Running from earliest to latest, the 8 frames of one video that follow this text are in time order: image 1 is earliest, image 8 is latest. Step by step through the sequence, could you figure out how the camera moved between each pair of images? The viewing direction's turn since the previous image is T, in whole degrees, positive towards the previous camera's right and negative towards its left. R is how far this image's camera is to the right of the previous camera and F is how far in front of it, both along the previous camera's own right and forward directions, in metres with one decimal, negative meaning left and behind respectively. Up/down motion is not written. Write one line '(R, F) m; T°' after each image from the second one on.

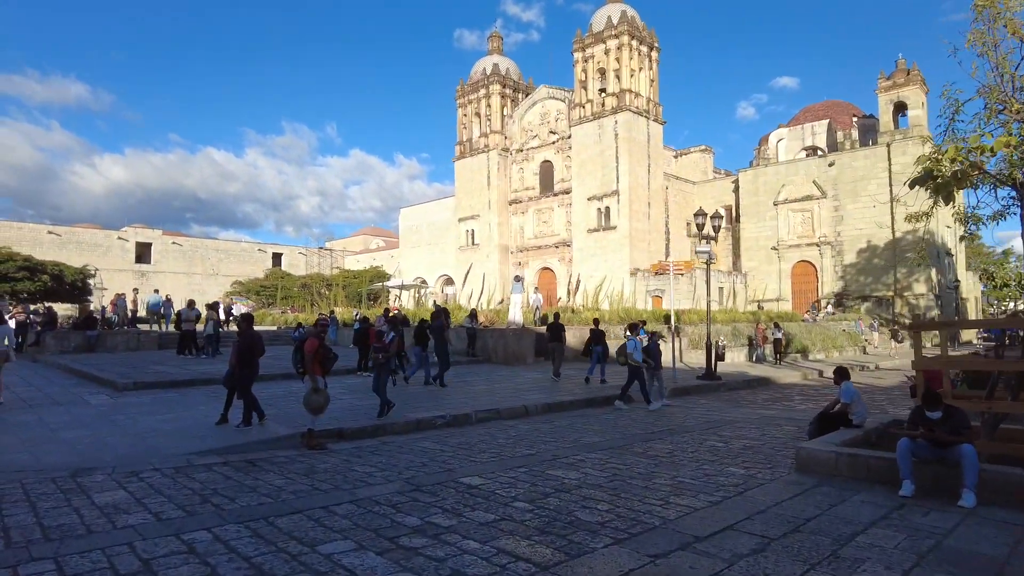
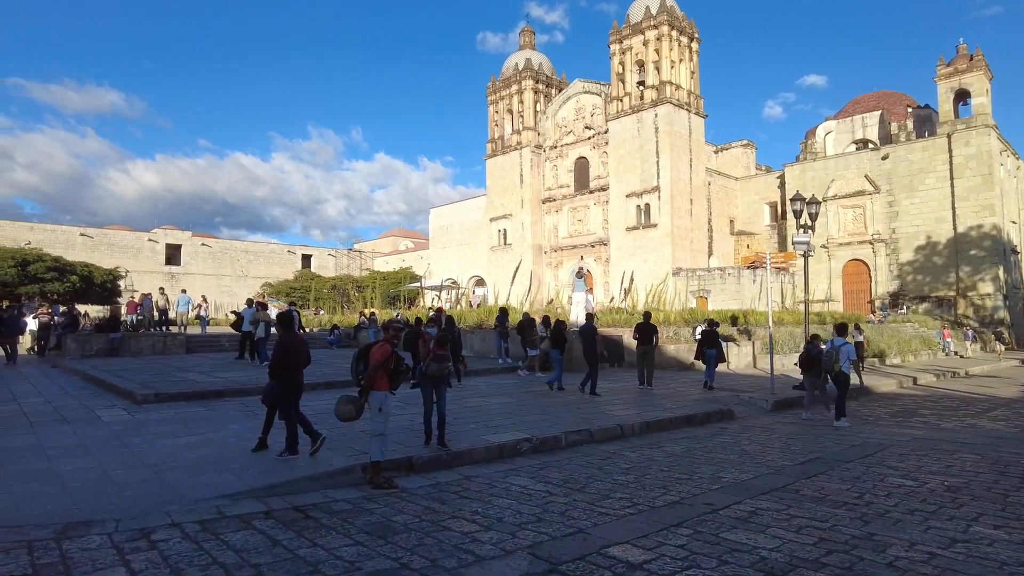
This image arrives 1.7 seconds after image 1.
(-0.9, +1.9) m; -2°
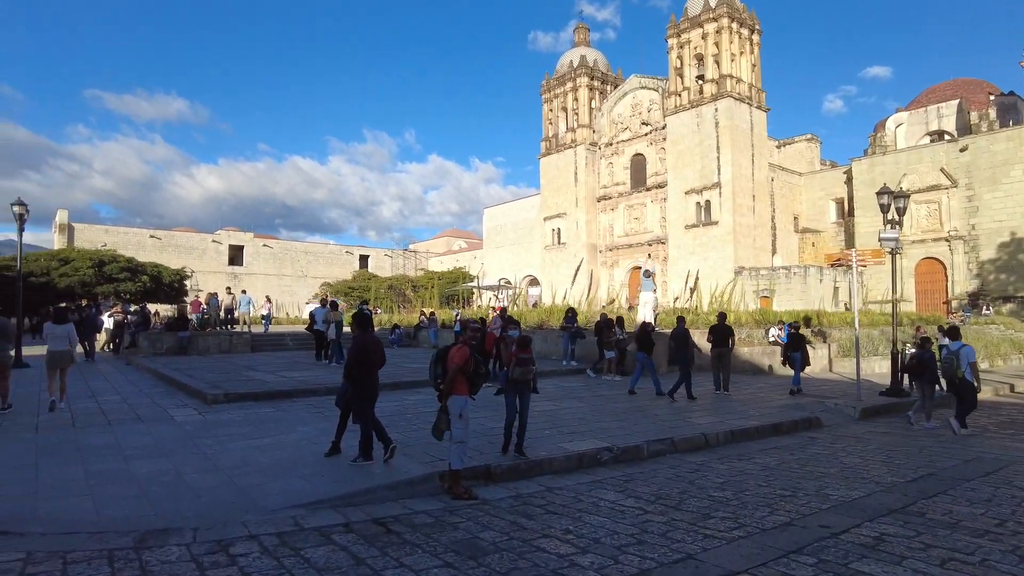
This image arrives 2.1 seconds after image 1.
(-0.3, +0.4) m; -4°
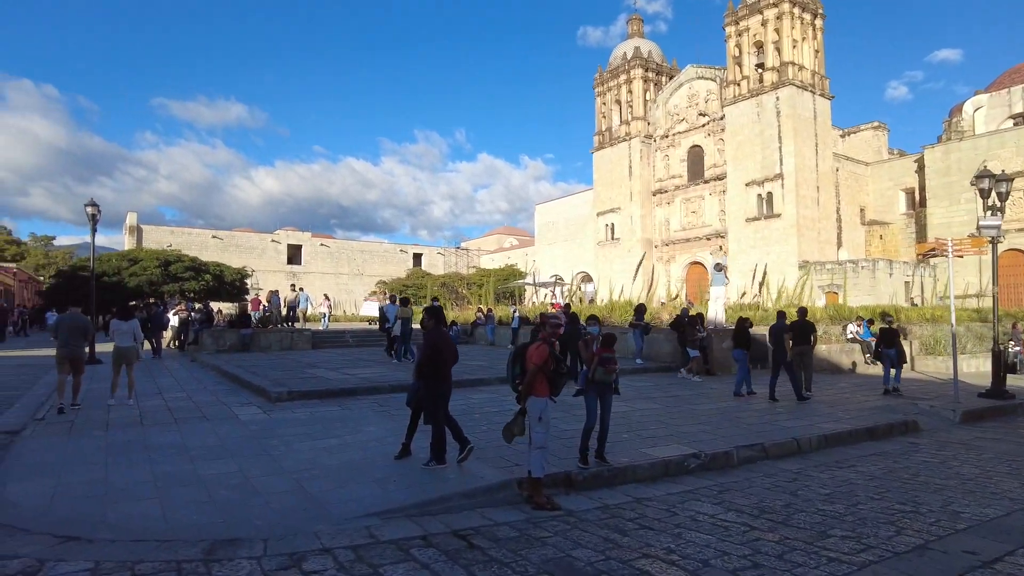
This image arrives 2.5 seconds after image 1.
(-0.3, +0.5) m; -4°
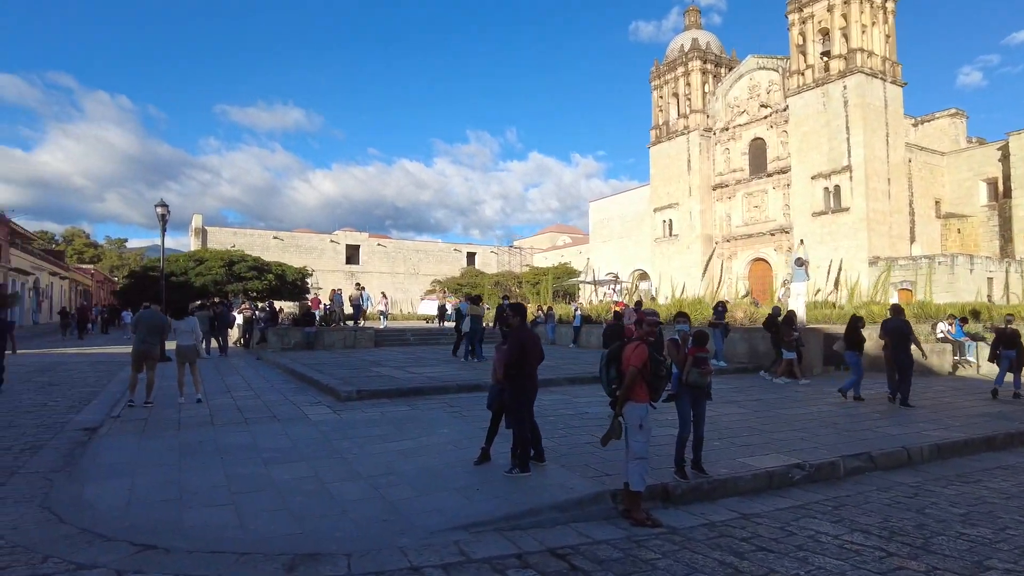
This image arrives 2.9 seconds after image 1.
(-0.3, +0.4) m; -4°
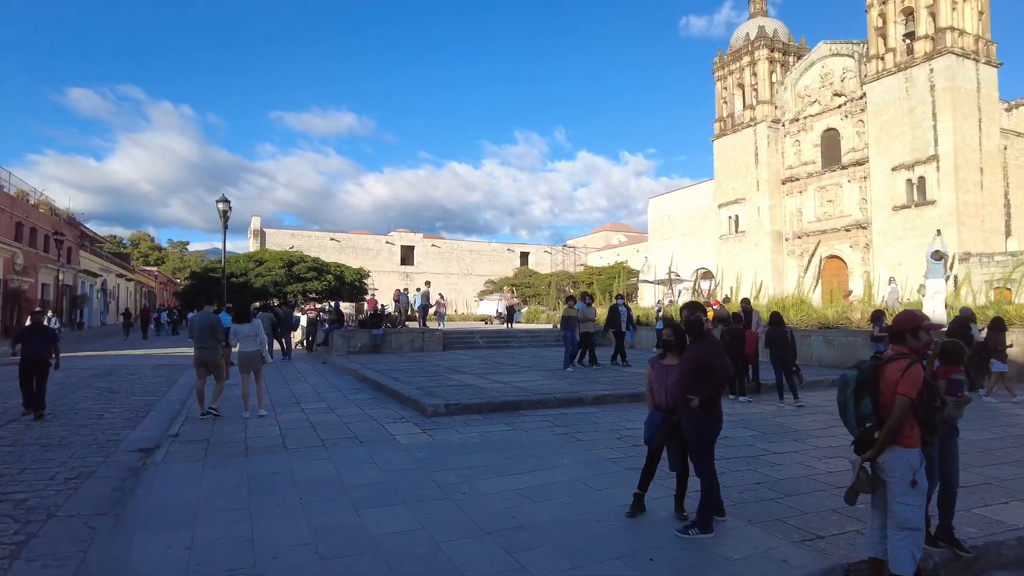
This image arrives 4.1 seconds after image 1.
(-0.8, +1.4) m; -4°
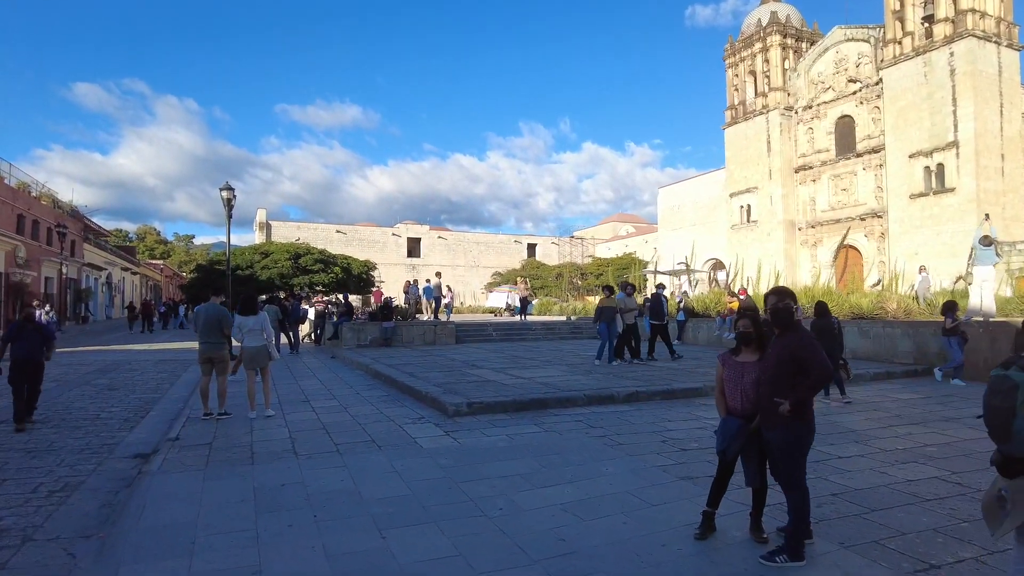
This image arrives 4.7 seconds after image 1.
(-0.3, +0.7) m; 0°
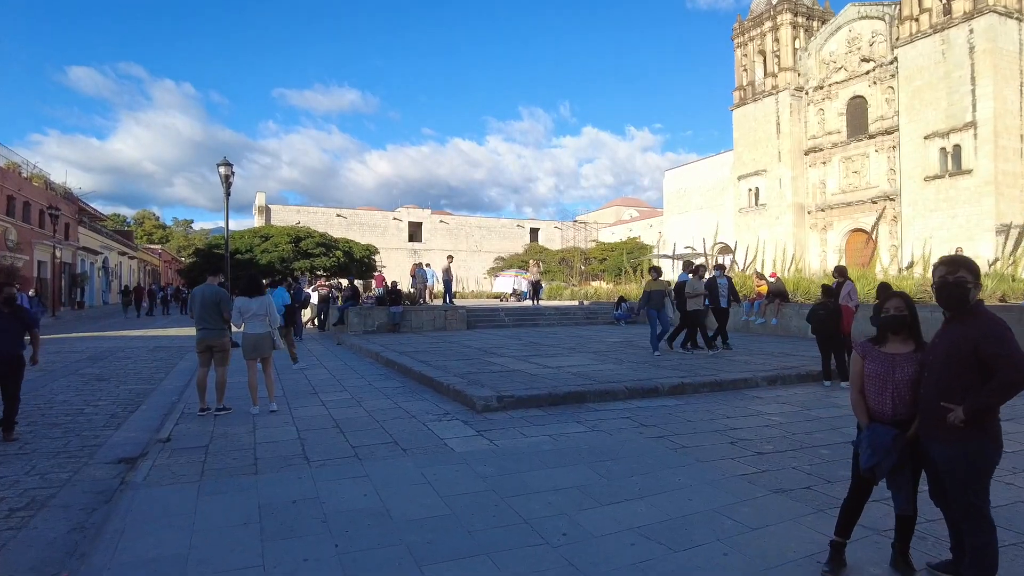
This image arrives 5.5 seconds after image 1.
(-0.4, +0.9) m; 0°
